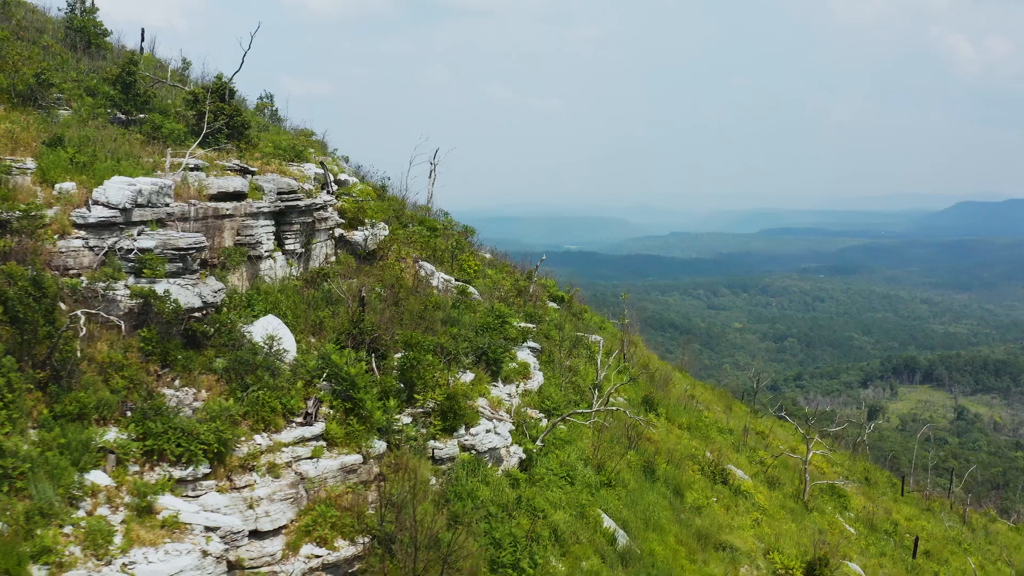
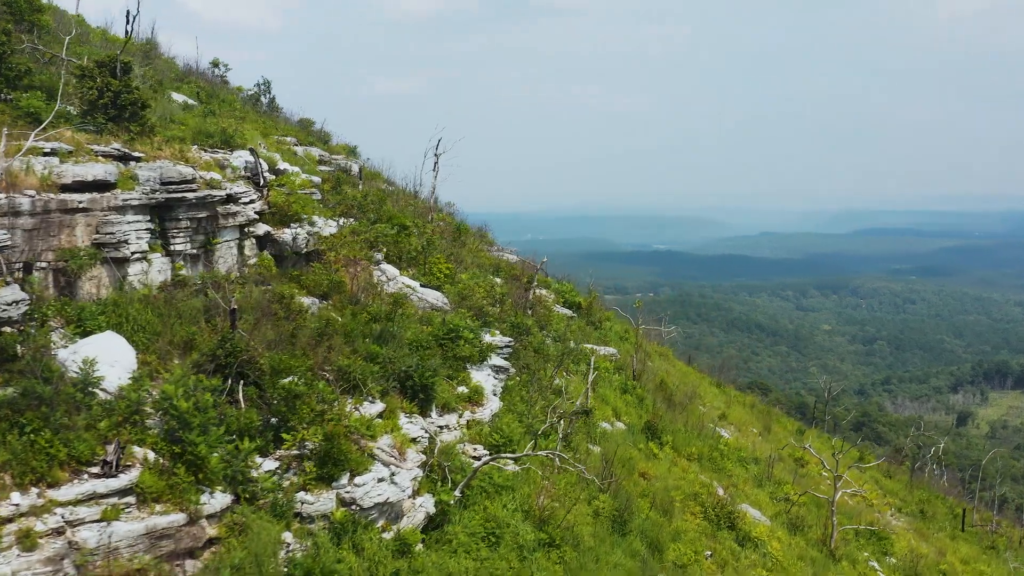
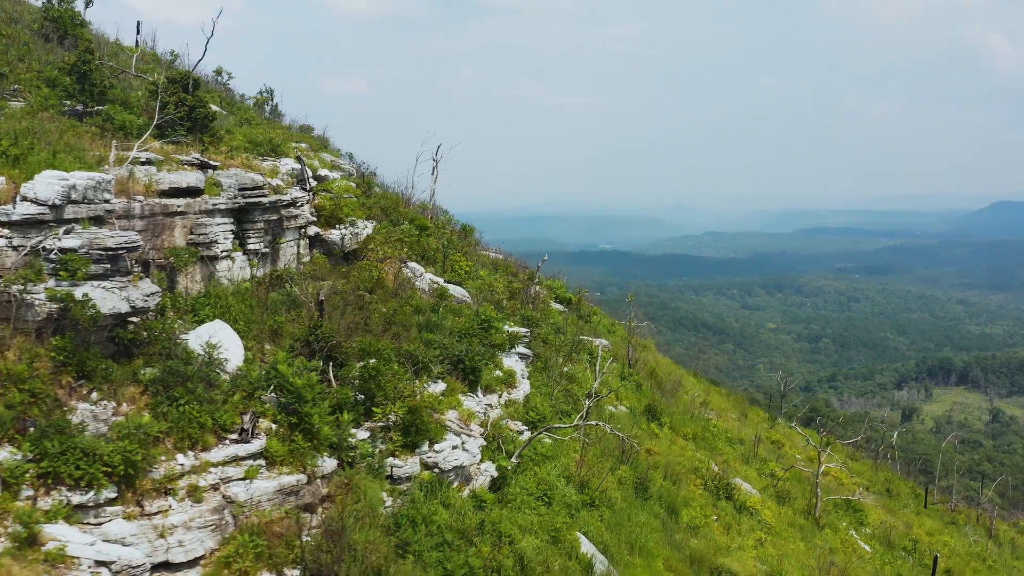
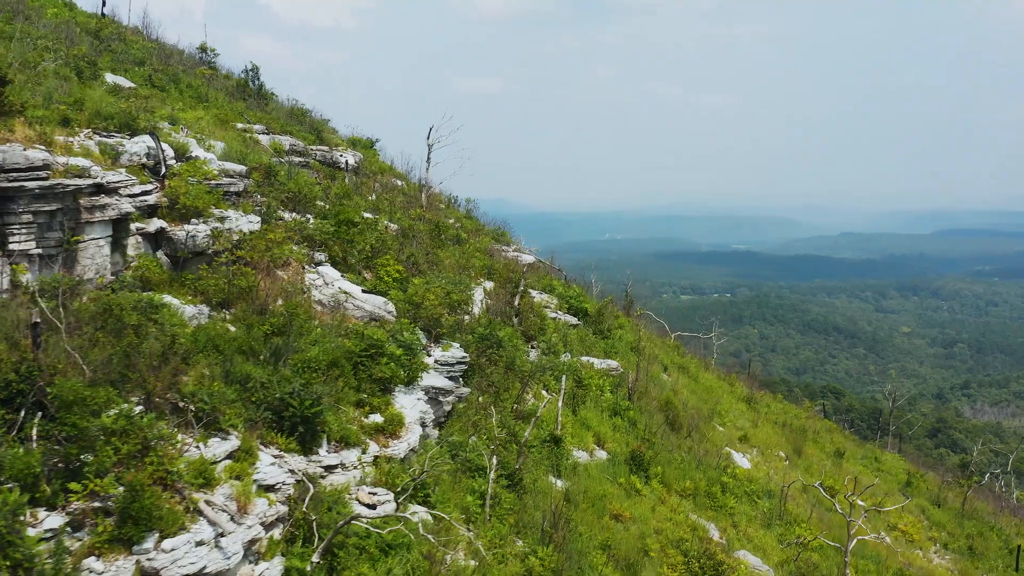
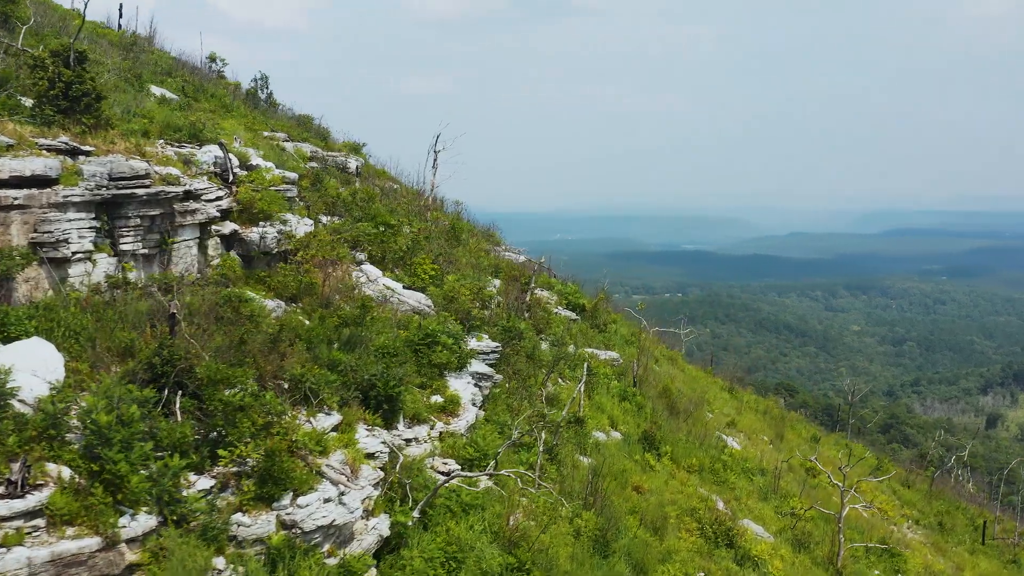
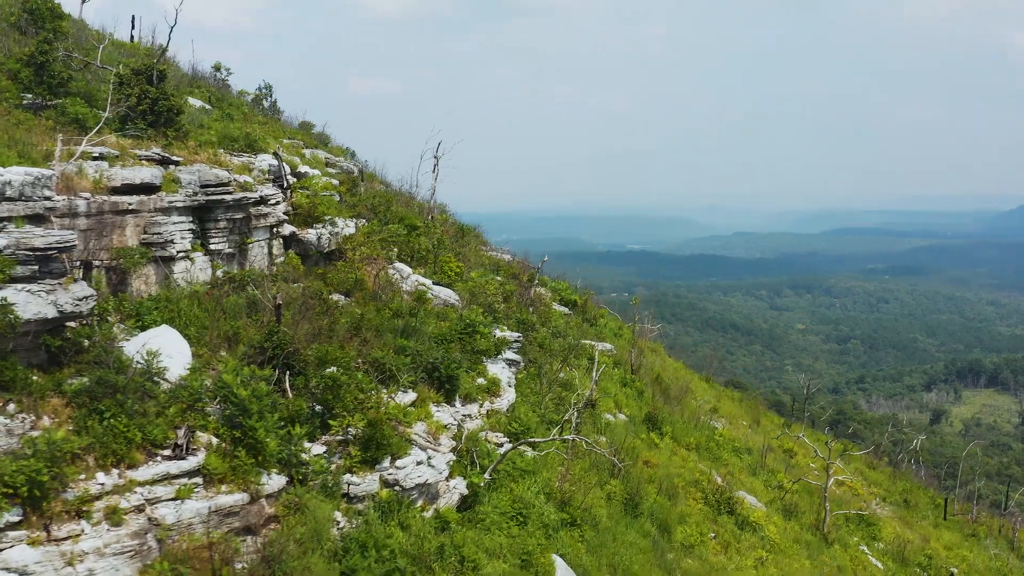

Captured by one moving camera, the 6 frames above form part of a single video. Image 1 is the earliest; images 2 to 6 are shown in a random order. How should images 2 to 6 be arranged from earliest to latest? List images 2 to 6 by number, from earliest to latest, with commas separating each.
3, 6, 2, 5, 4
